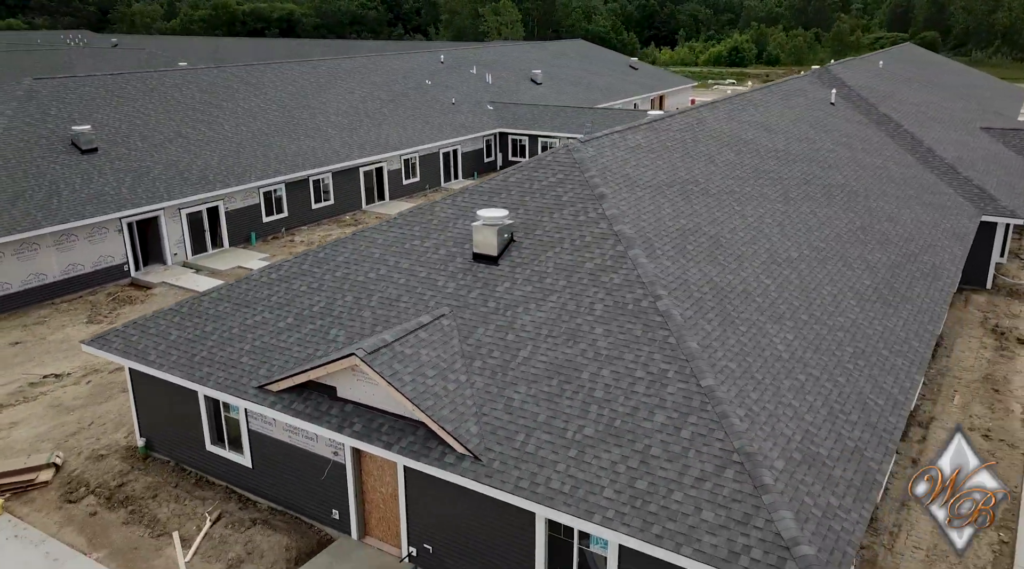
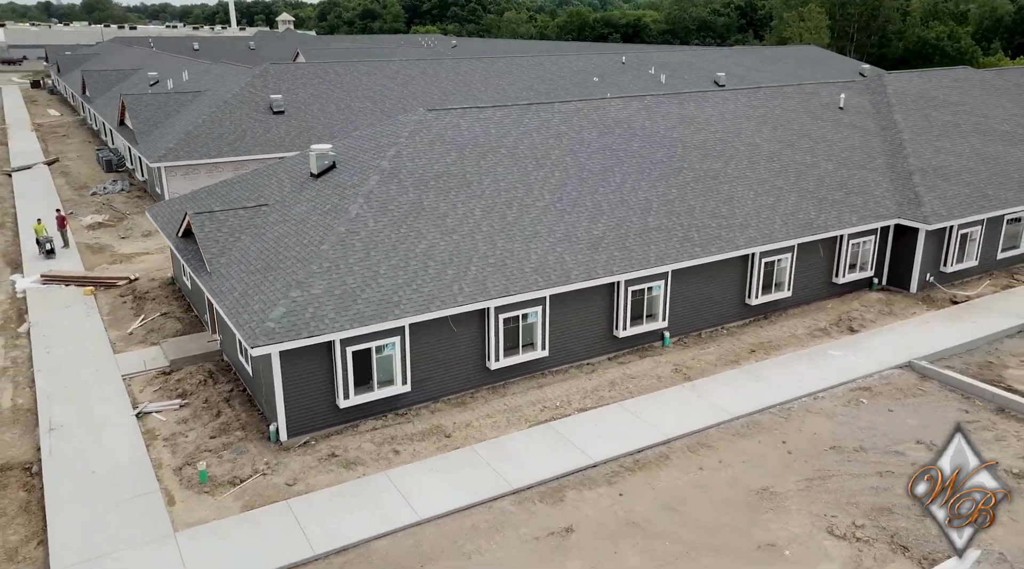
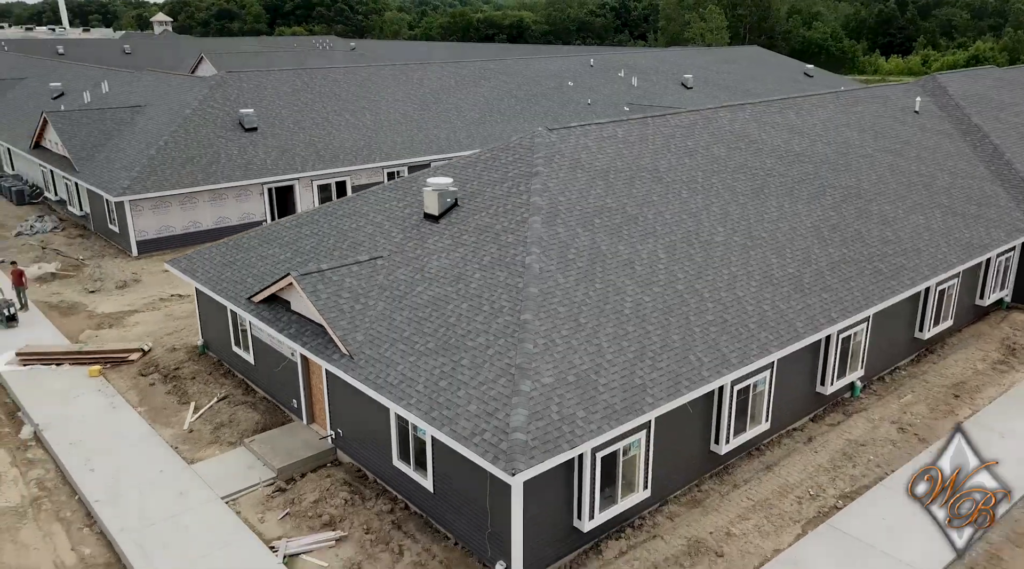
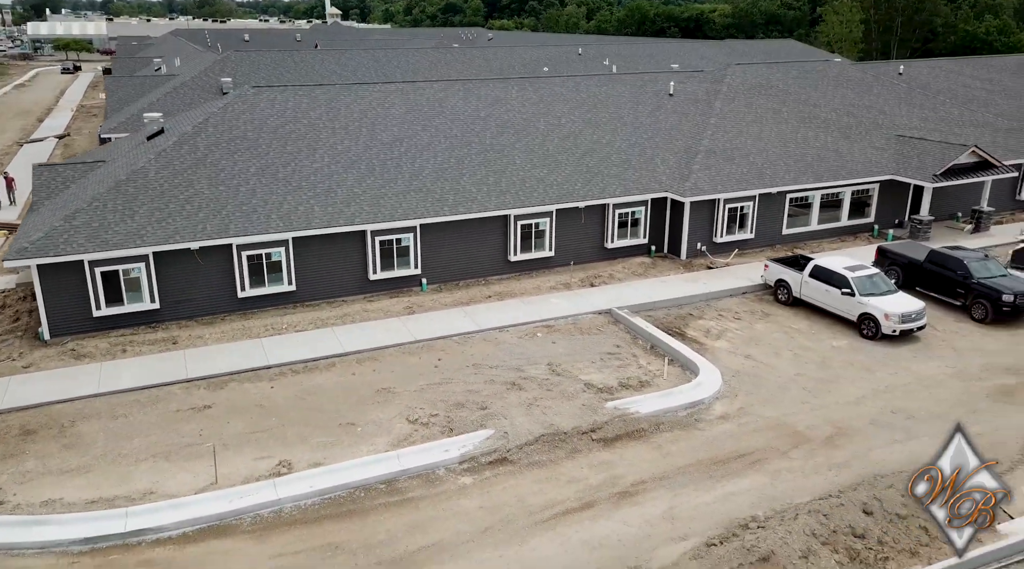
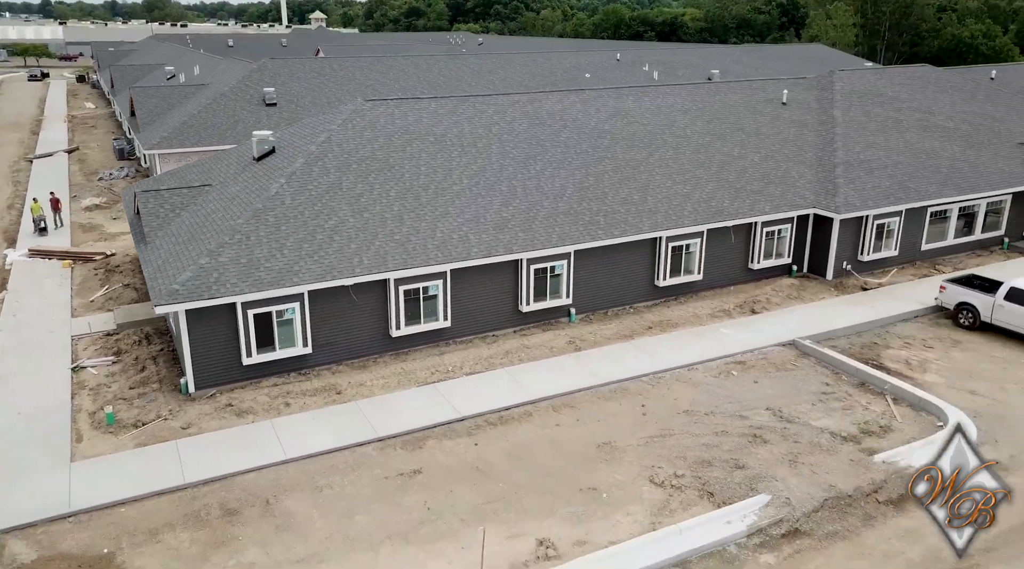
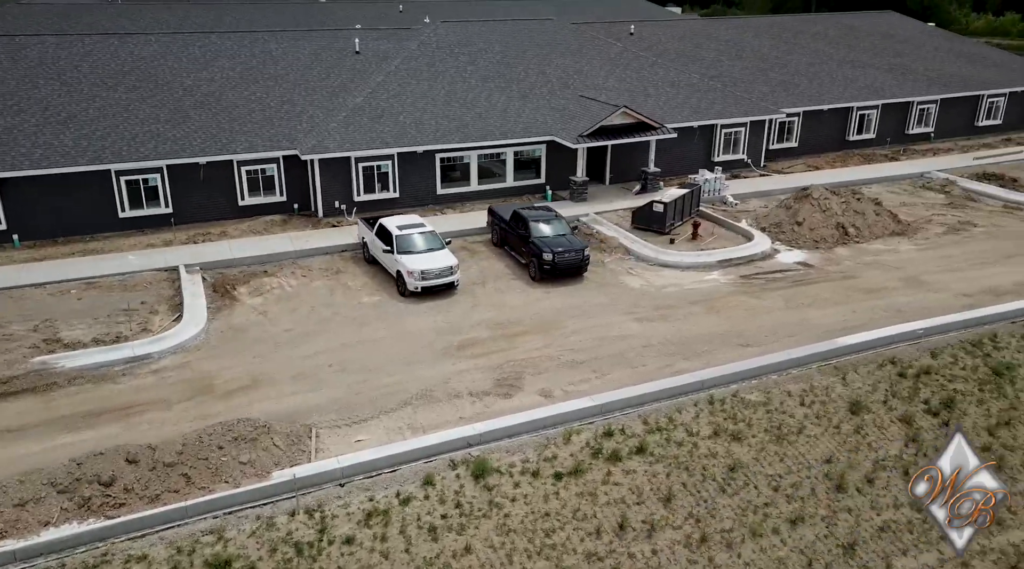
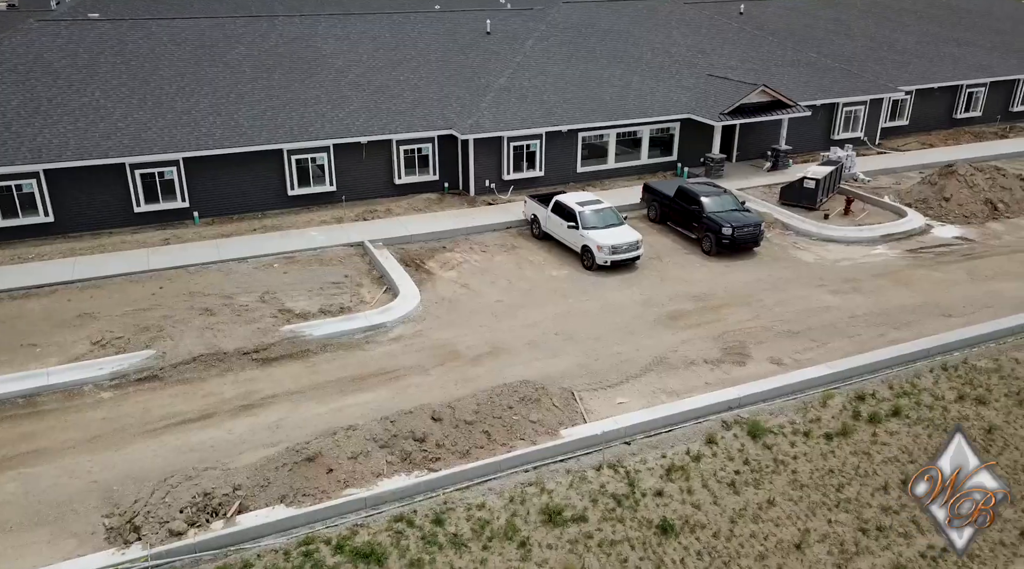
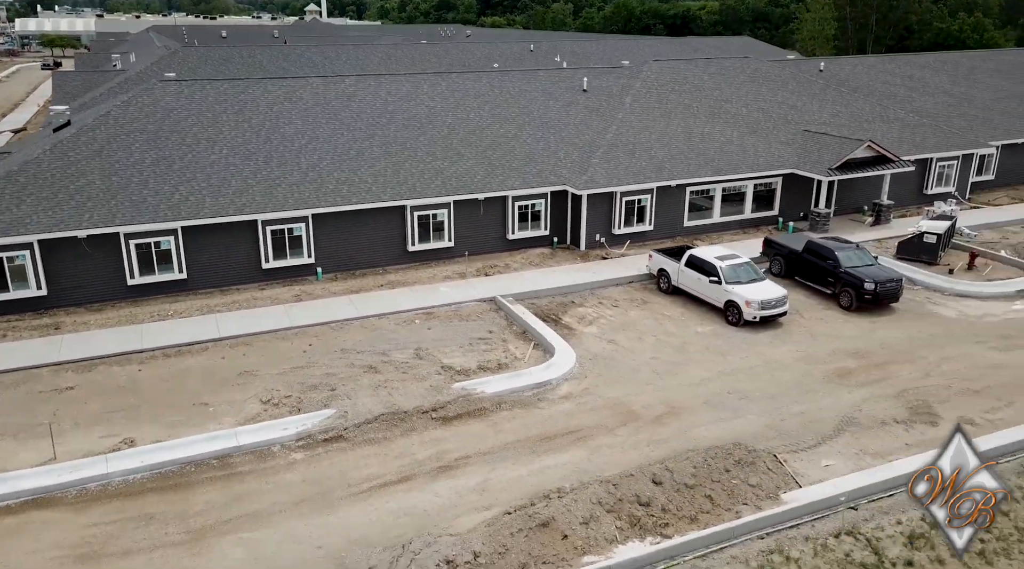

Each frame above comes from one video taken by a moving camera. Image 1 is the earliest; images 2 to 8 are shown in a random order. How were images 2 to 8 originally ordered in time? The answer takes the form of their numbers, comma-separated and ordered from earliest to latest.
3, 2, 5, 4, 8, 7, 6
